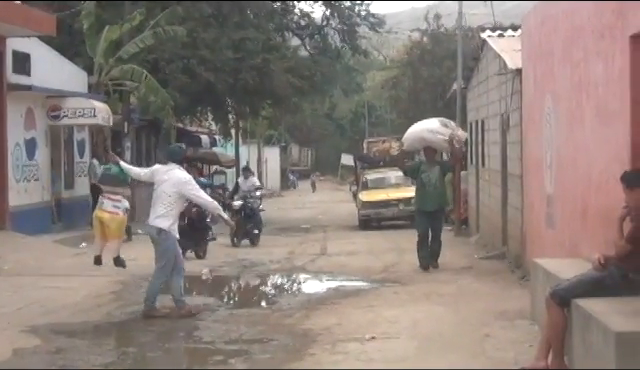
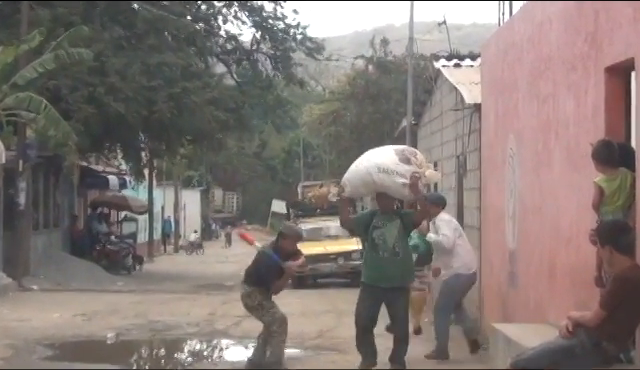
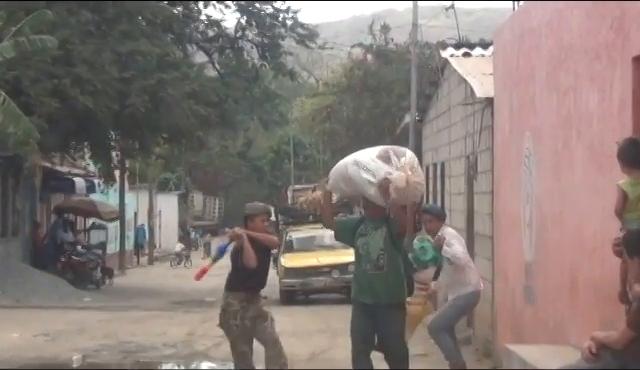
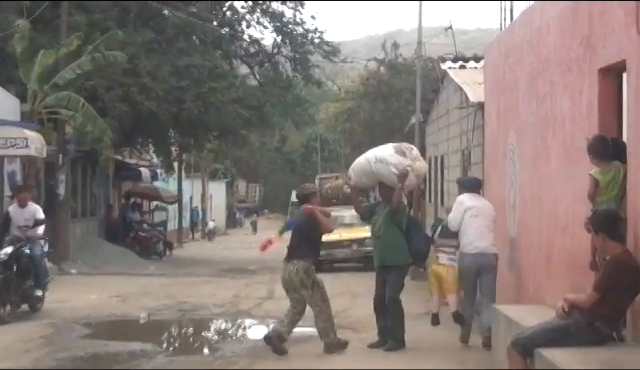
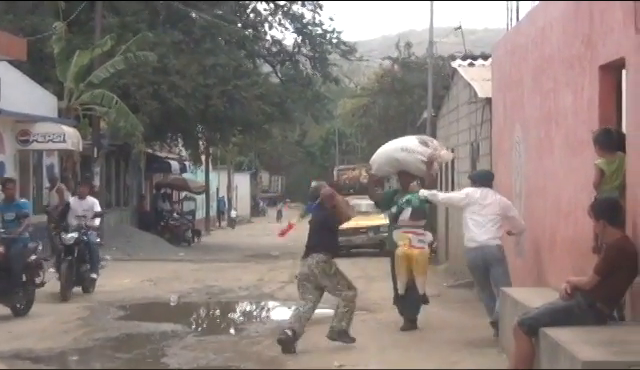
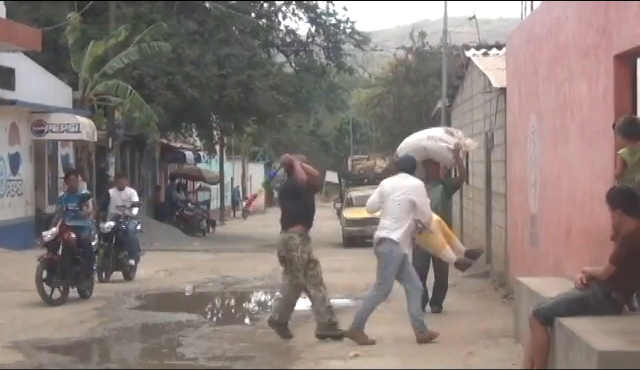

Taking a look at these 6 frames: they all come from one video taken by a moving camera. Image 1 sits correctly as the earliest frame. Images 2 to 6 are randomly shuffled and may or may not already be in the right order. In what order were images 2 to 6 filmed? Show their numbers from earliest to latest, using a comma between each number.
6, 5, 4, 2, 3
